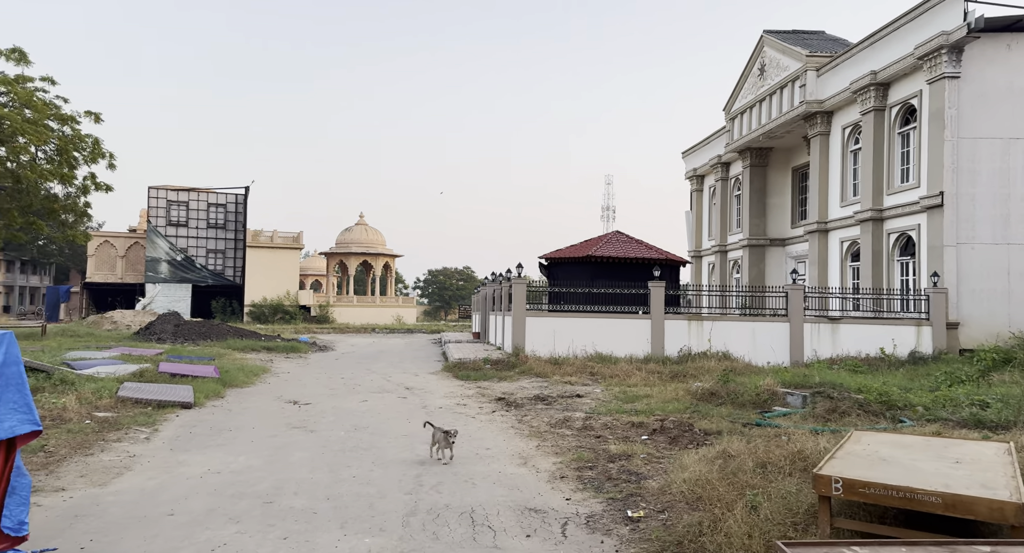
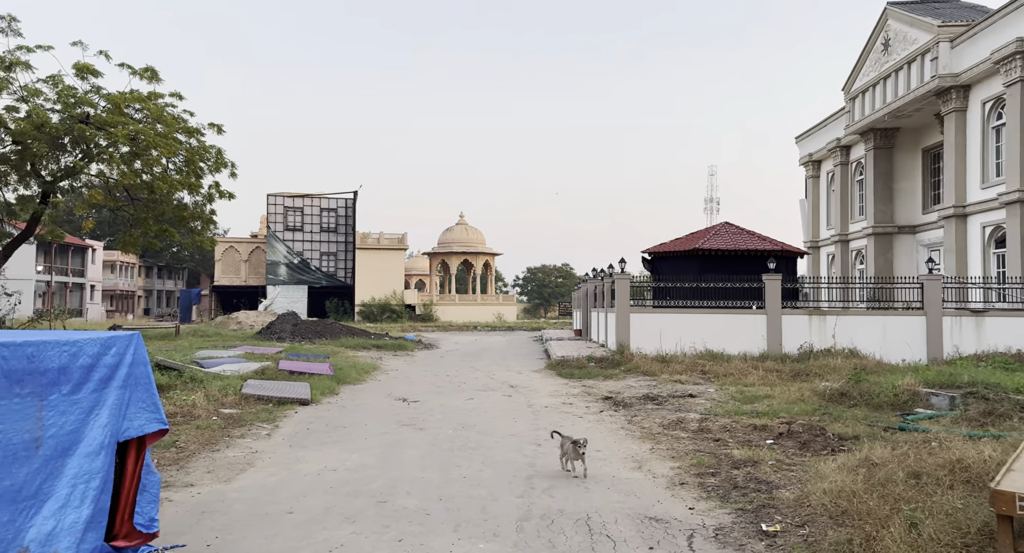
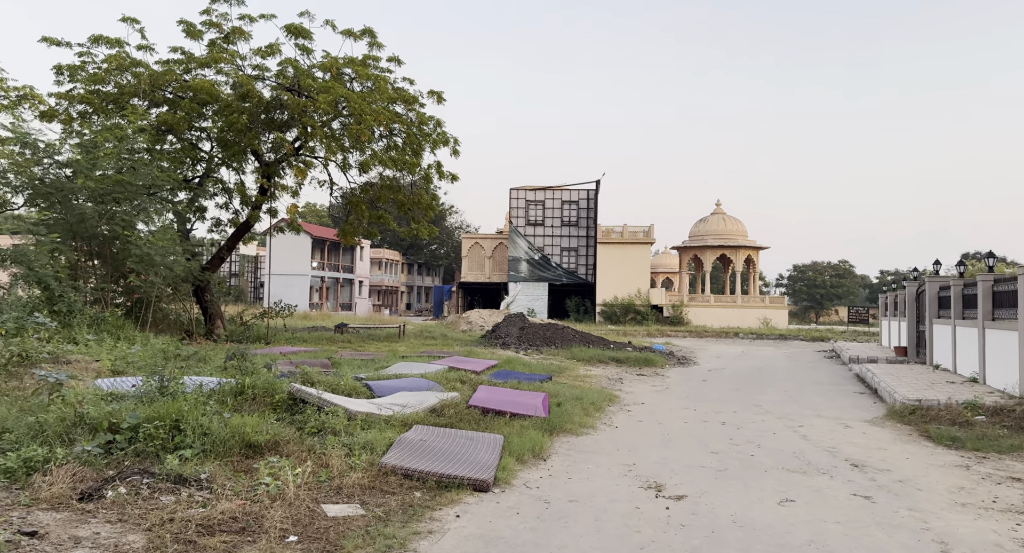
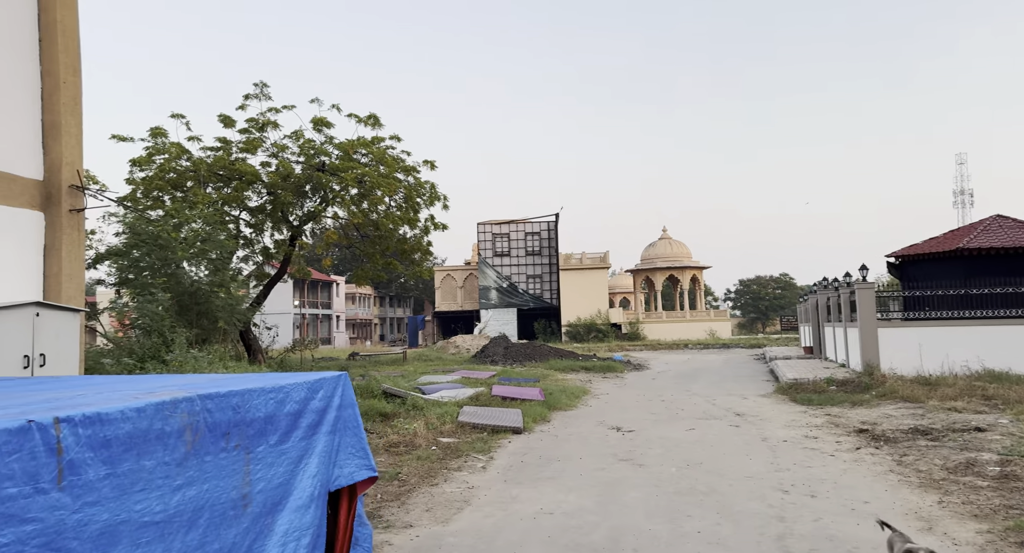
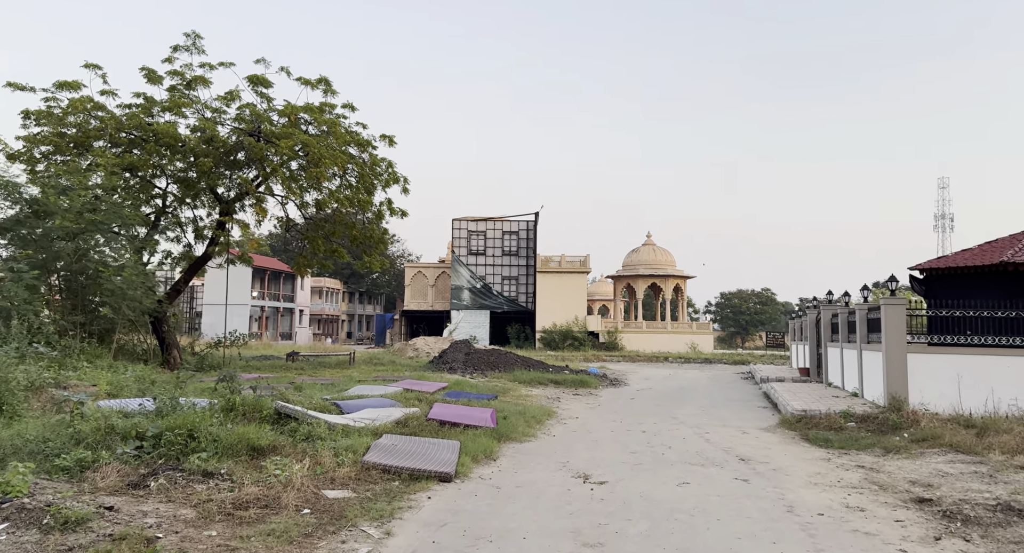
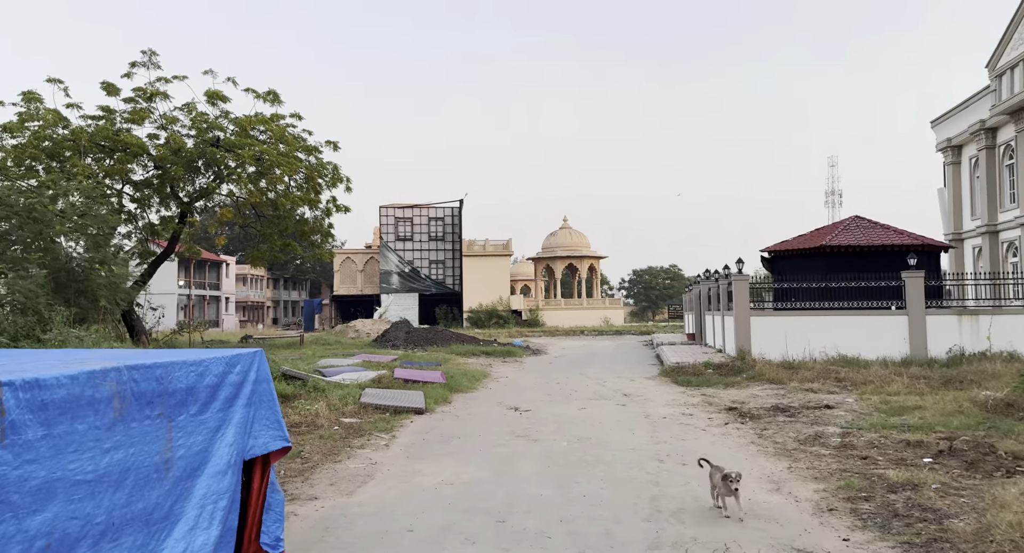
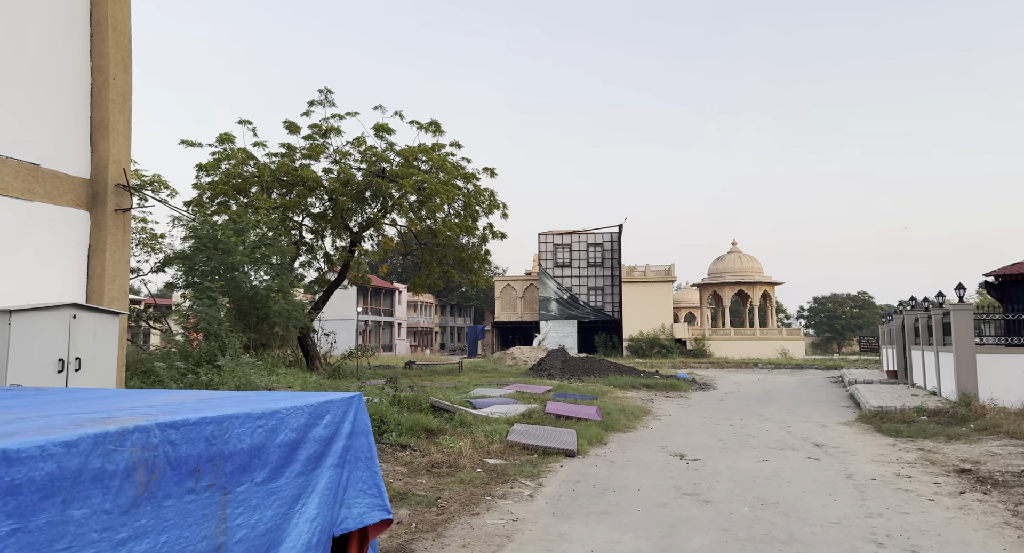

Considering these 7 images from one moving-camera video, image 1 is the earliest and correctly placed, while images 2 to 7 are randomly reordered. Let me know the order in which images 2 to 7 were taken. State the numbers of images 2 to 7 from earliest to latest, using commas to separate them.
2, 6, 4, 7, 5, 3
